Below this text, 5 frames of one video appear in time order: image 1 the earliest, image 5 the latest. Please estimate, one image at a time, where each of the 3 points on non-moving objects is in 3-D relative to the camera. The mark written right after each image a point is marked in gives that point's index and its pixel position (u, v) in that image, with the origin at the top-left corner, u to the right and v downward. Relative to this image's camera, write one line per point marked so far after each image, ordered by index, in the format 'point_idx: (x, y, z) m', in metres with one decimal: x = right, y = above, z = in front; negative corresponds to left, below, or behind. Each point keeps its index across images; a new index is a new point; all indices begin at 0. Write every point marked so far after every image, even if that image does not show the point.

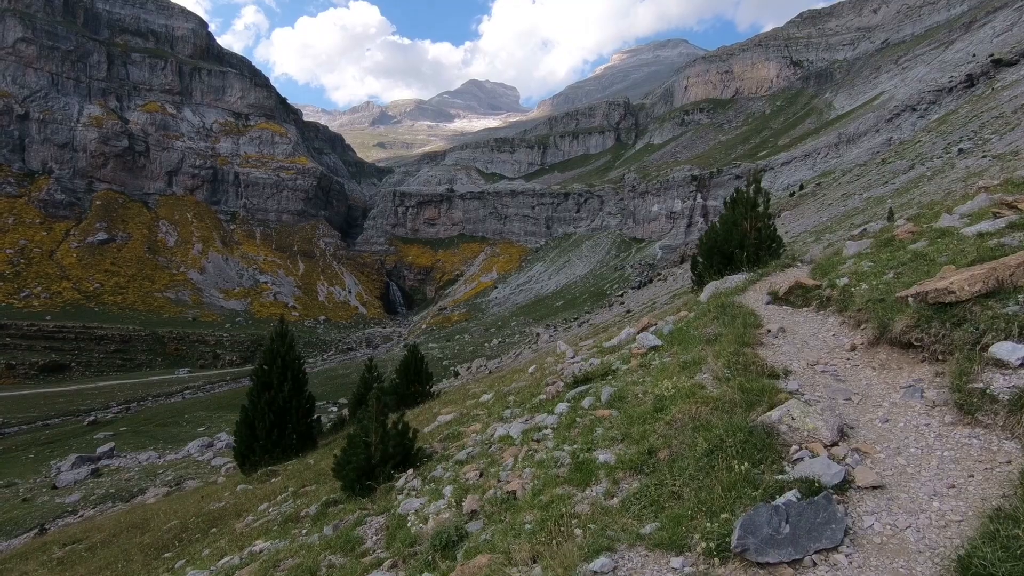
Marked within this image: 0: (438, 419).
0: (-2.4, -4.3, +16.1) m
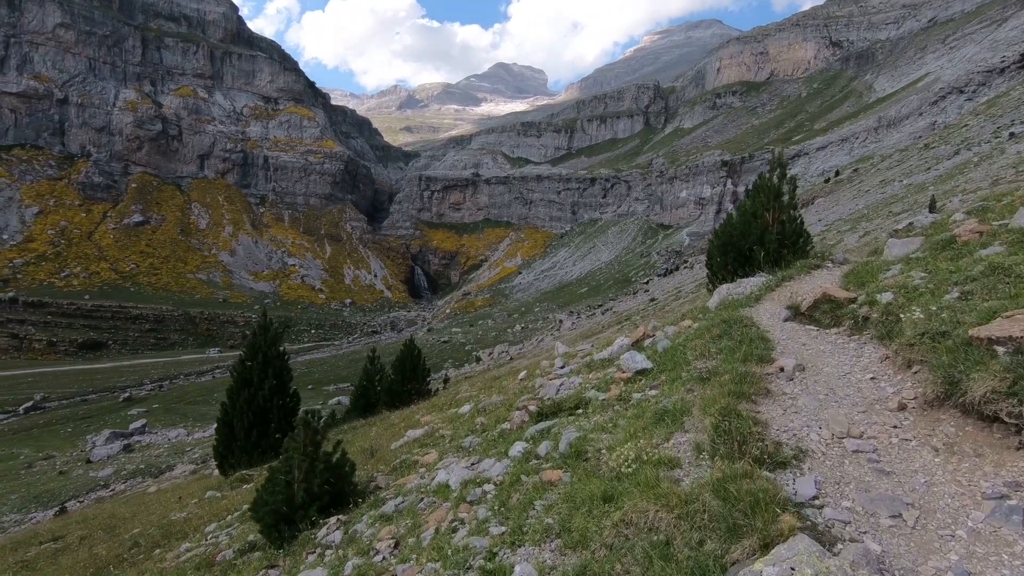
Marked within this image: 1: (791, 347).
0: (-3.0, -4.2, +14.4) m
1: (+3.9, -0.9, +7.0) m
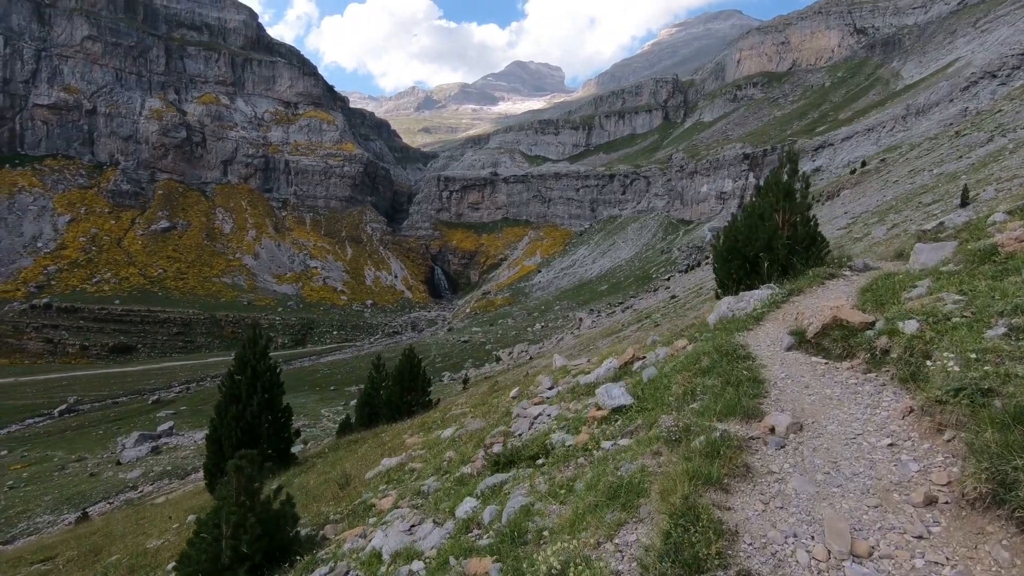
0: (-3.4, -4.6, +13.4) m
1: (+3.2, -1.2, +5.7) m
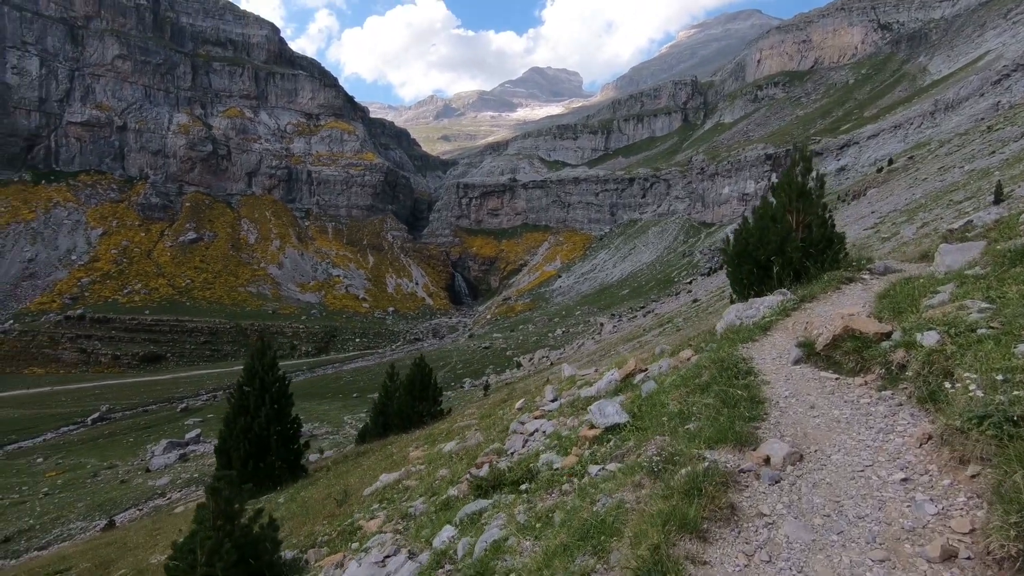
0: (-3.3, -4.9, +13.0) m
1: (+2.9, -1.3, +5.2) m
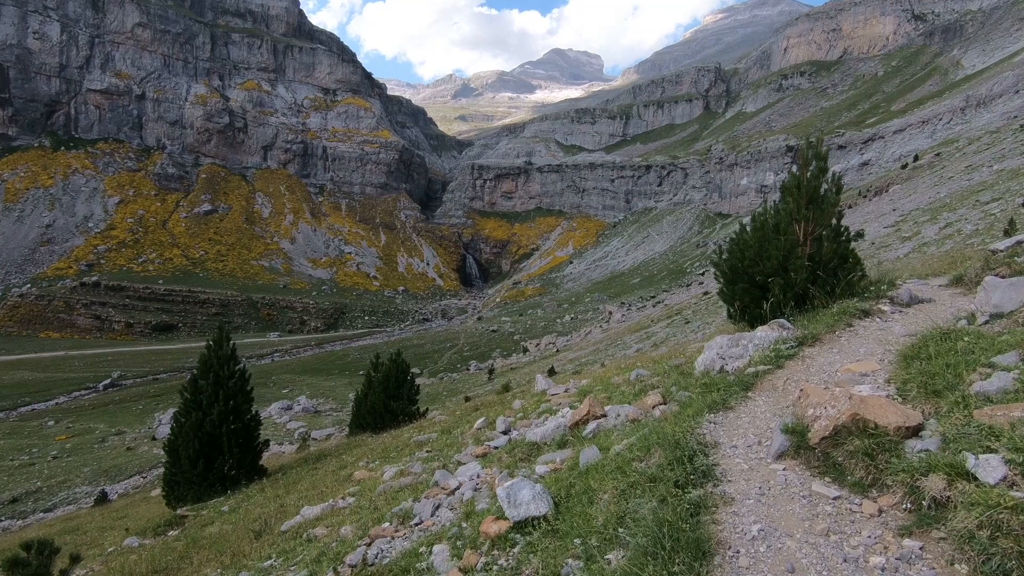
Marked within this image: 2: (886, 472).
0: (-4.6, -4.9, +11.4) m
1: (+1.6, -1.9, +3.3) m
2: (+2.9, -1.4, +3.9) m
